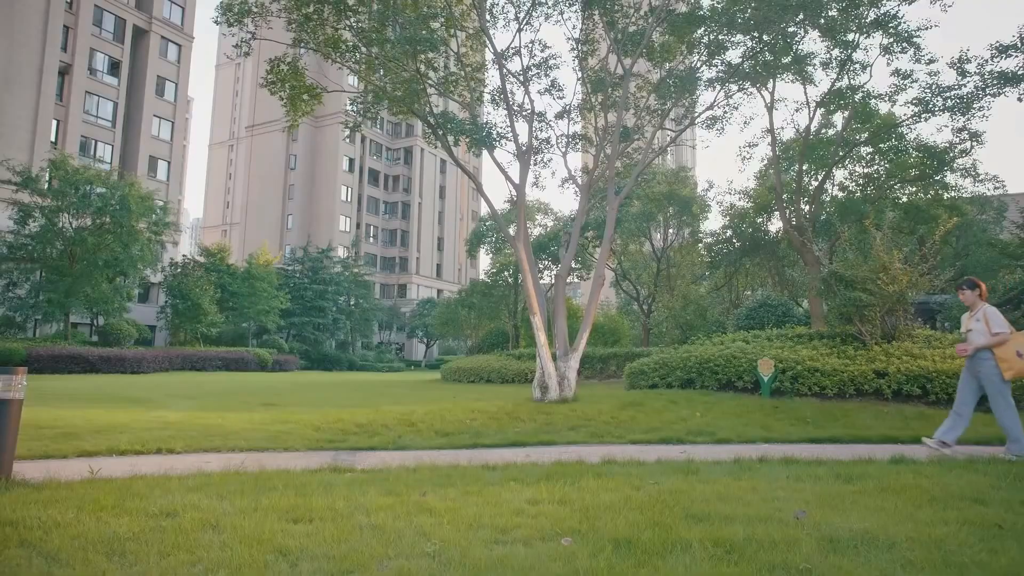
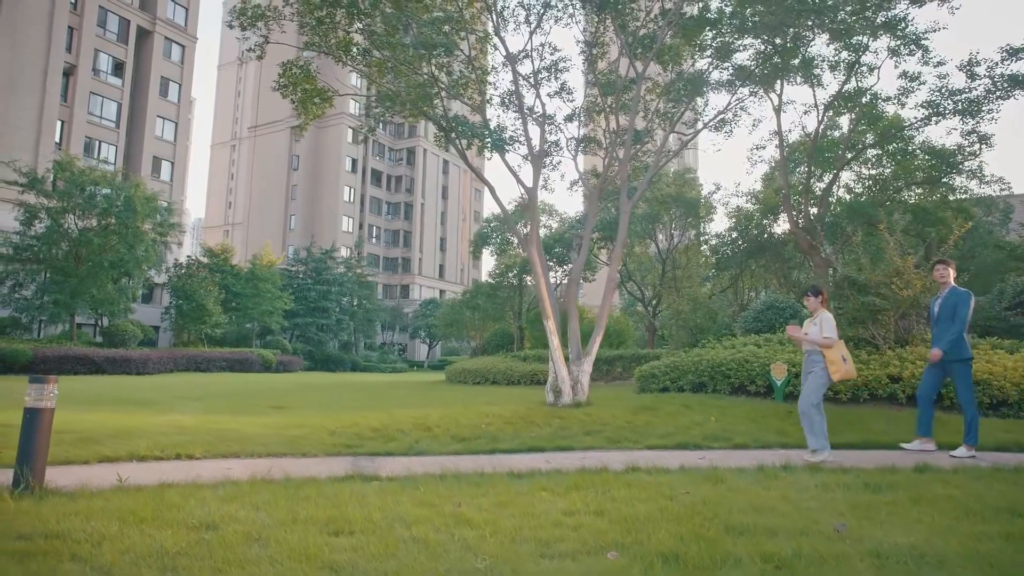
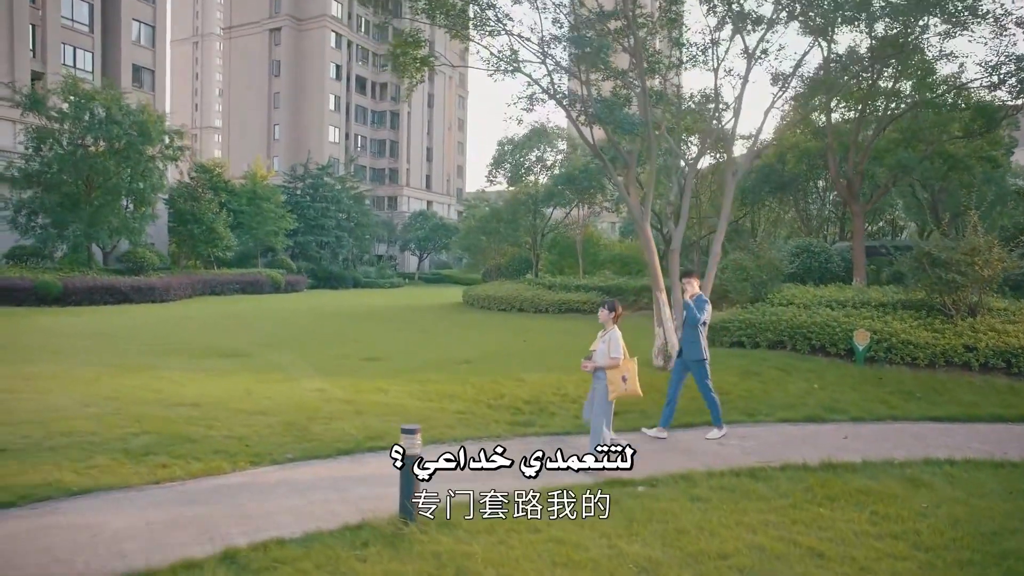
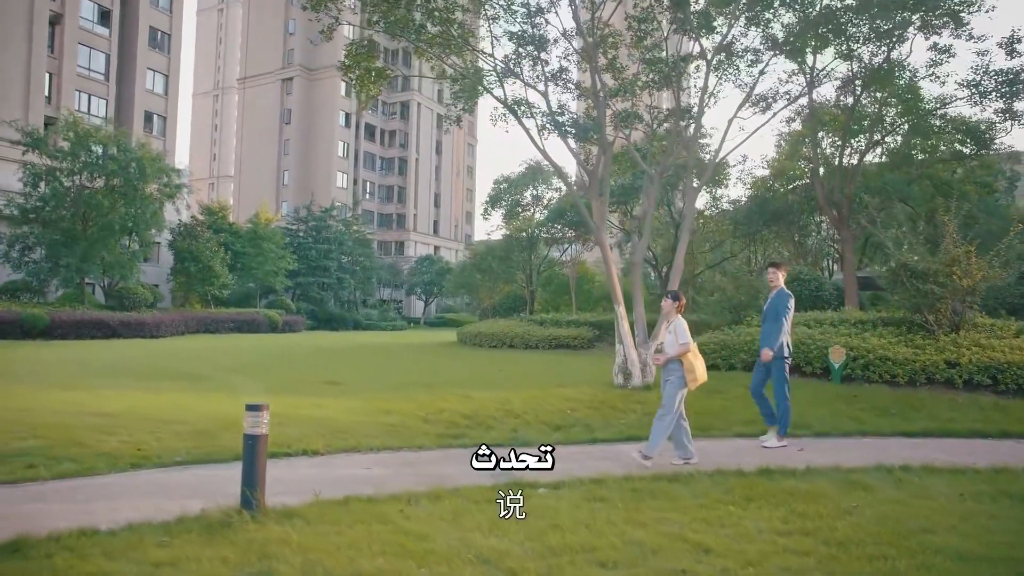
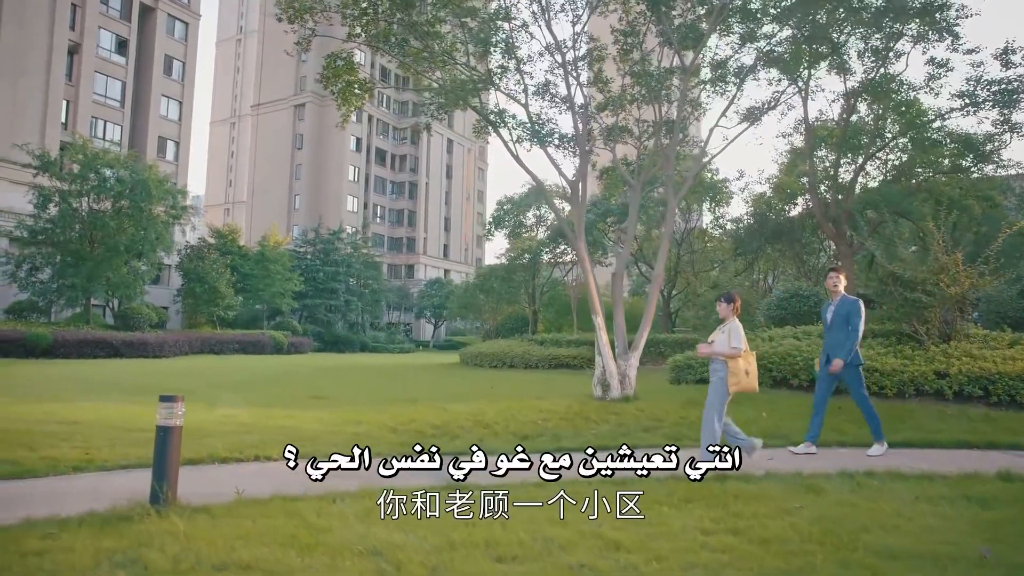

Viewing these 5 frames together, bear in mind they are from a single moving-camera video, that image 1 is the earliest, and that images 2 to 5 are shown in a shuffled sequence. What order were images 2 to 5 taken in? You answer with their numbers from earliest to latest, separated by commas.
2, 5, 4, 3
